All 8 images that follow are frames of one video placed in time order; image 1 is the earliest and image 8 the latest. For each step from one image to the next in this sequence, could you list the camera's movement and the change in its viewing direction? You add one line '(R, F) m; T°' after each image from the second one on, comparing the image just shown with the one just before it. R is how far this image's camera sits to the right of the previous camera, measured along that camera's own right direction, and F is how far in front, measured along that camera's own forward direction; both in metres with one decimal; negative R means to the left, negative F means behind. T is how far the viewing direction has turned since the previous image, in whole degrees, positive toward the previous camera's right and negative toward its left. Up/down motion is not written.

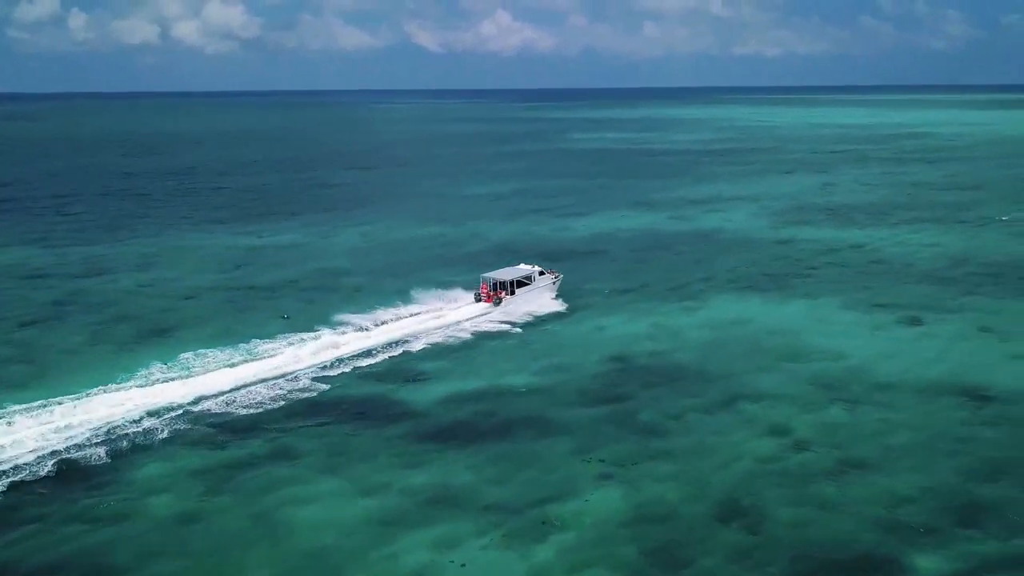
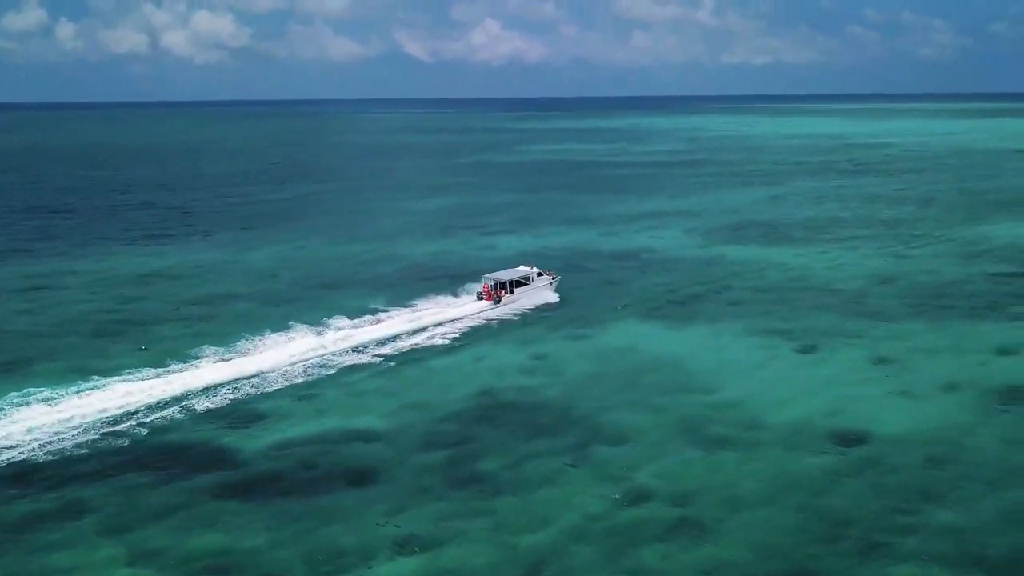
(+3.1, +2.1) m; 0°
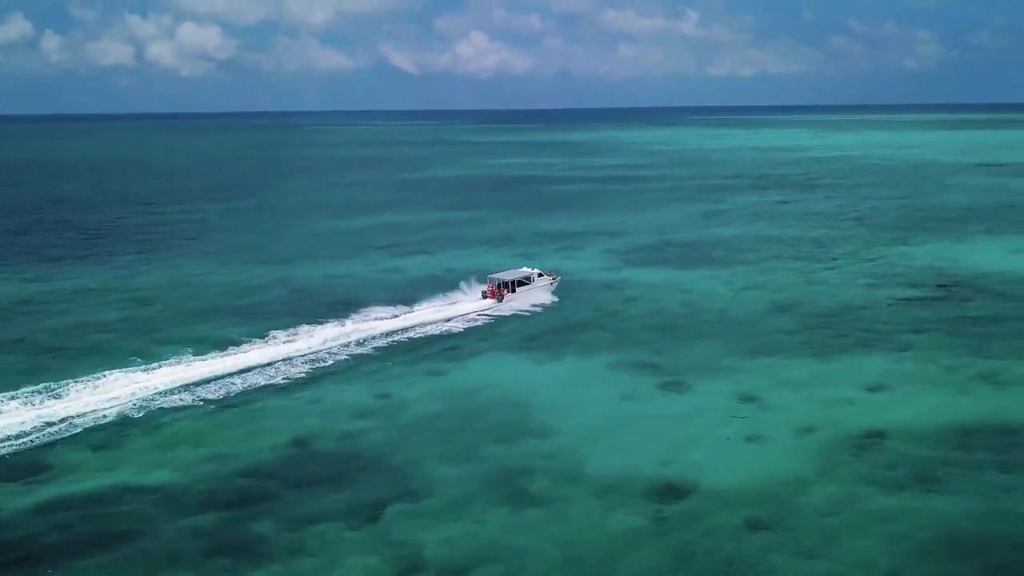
(+3.5, +2.1) m; +1°
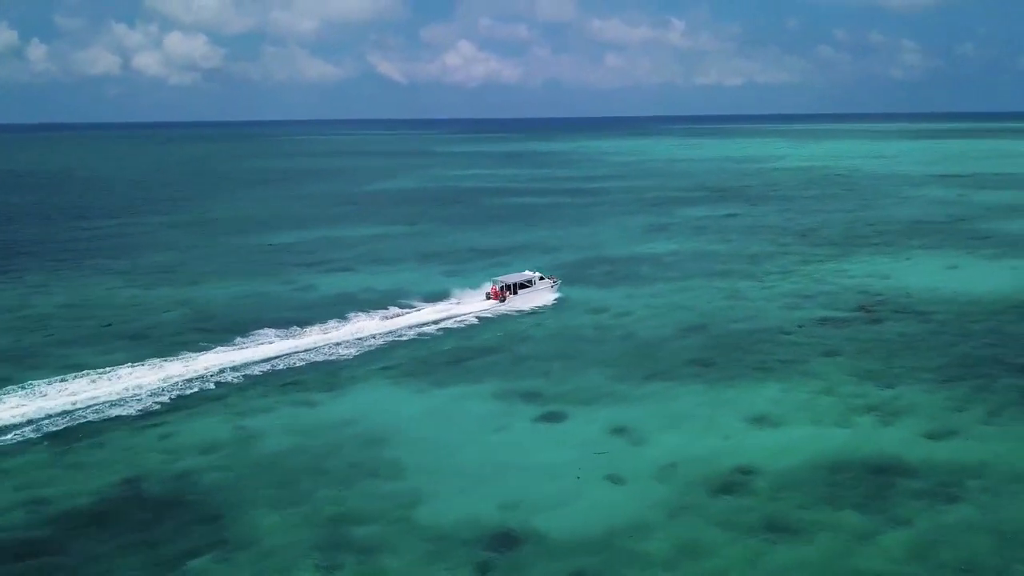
(+2.8, +1.6) m; +1°
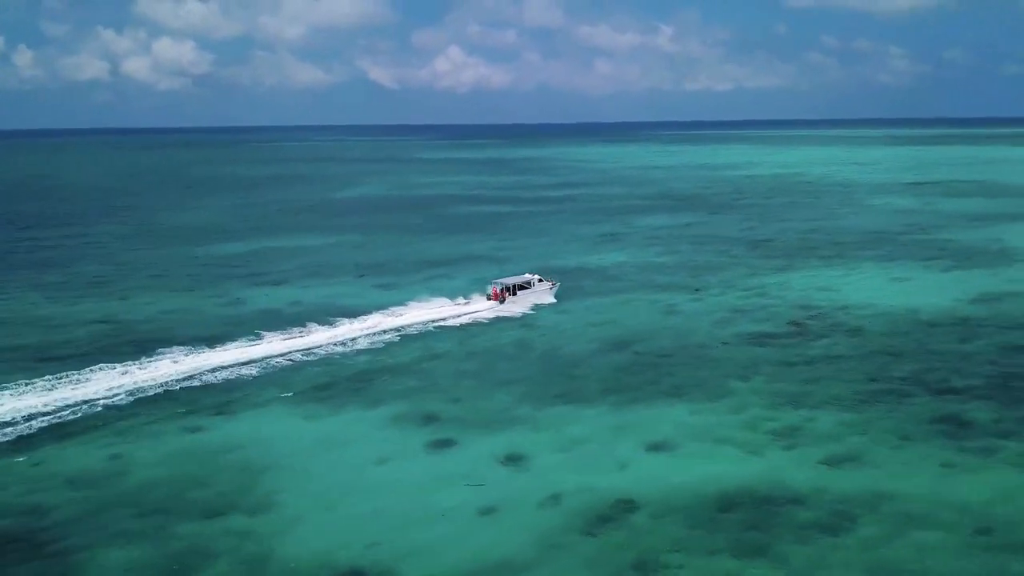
(+2.2, +1.3) m; +1°
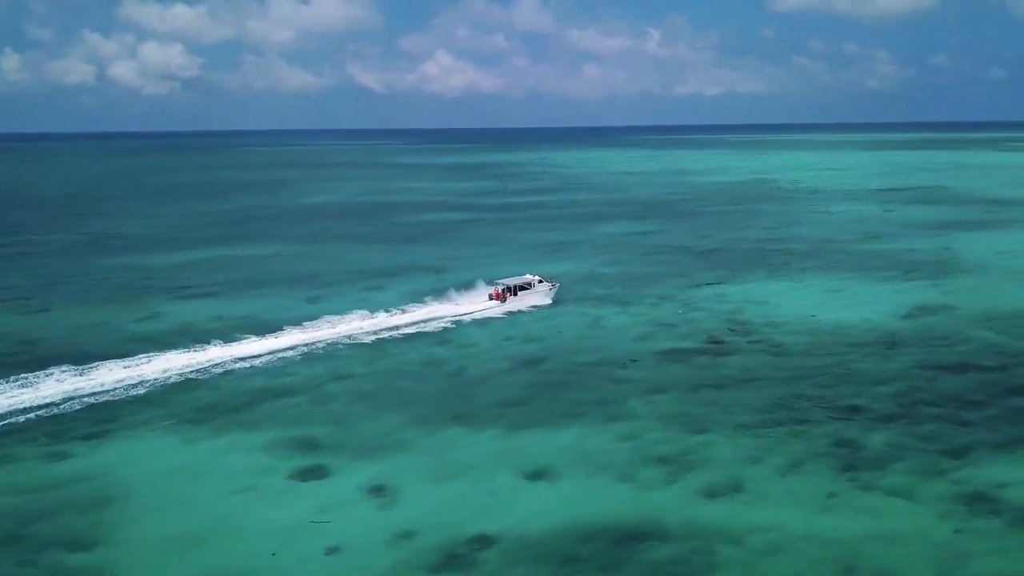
(+2.5, +1.3) m; +1°
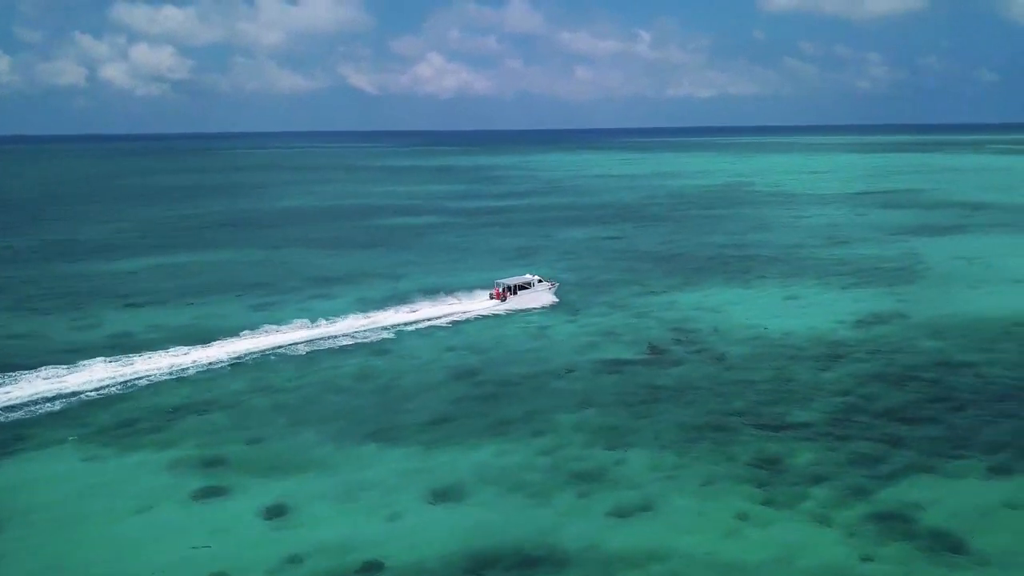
(+1.7, +0.9) m; 0°
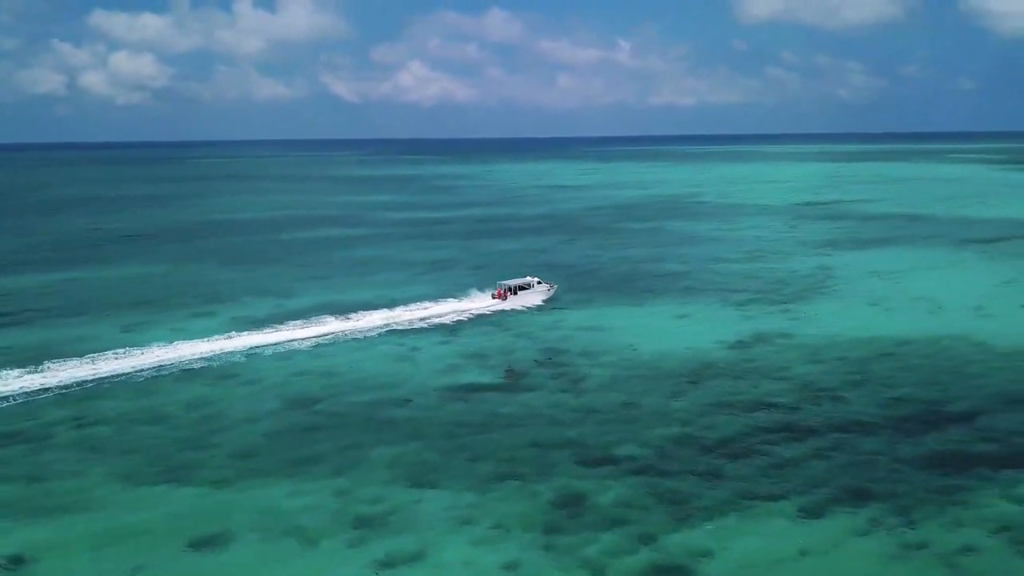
(+4.0, +1.8) m; +1°
